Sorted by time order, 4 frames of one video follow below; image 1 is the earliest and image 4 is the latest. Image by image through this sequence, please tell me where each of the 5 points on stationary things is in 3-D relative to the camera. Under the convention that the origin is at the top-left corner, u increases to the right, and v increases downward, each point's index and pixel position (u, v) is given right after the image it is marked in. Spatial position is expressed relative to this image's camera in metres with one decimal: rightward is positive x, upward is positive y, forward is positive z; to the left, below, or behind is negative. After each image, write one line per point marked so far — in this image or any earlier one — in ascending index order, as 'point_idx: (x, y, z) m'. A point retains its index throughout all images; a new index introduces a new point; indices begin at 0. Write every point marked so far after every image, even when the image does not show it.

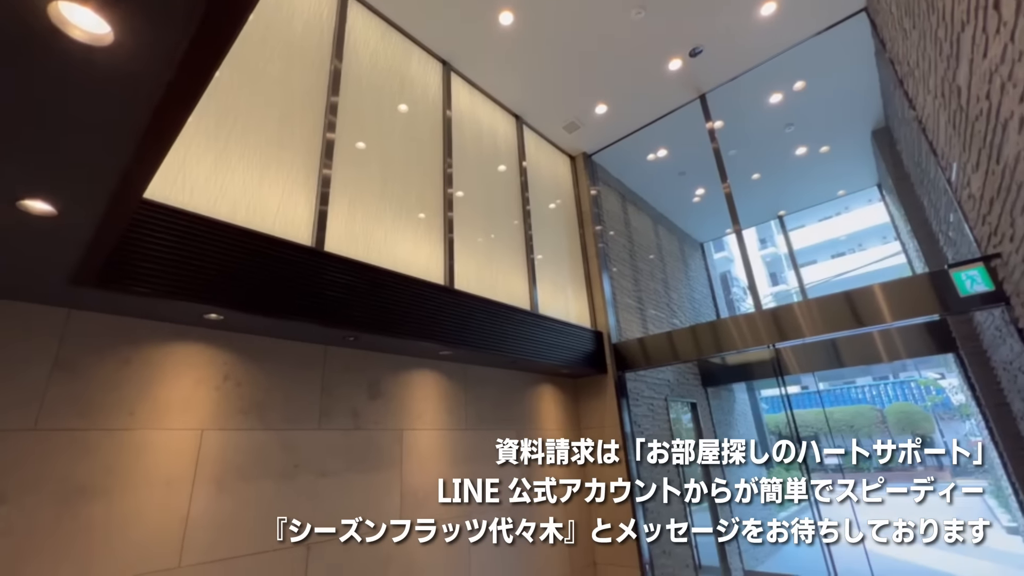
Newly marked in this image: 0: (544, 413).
0: (+0.3, -1.3, +4.6) m
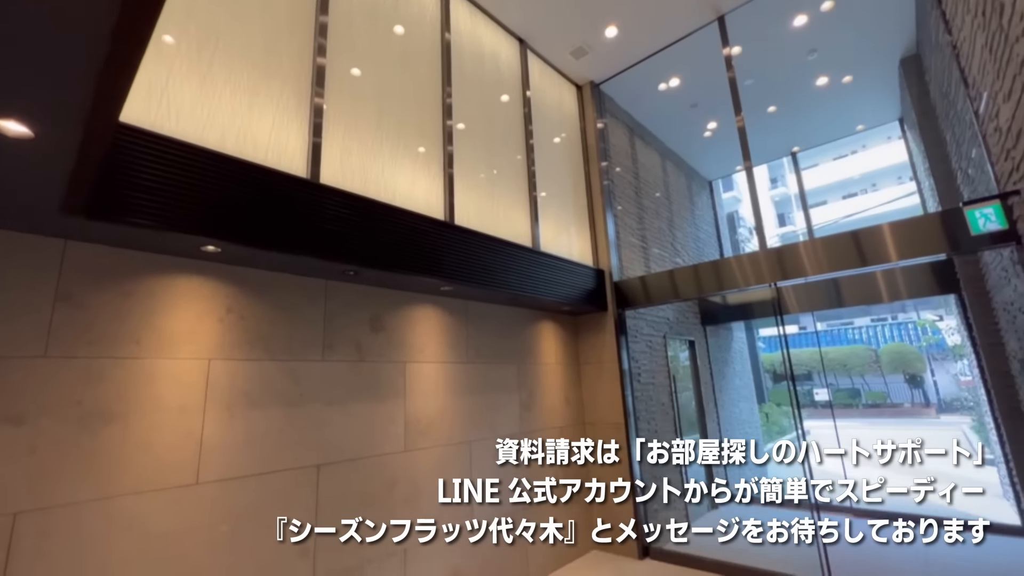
0: (+0.3, -0.6, +4.7) m
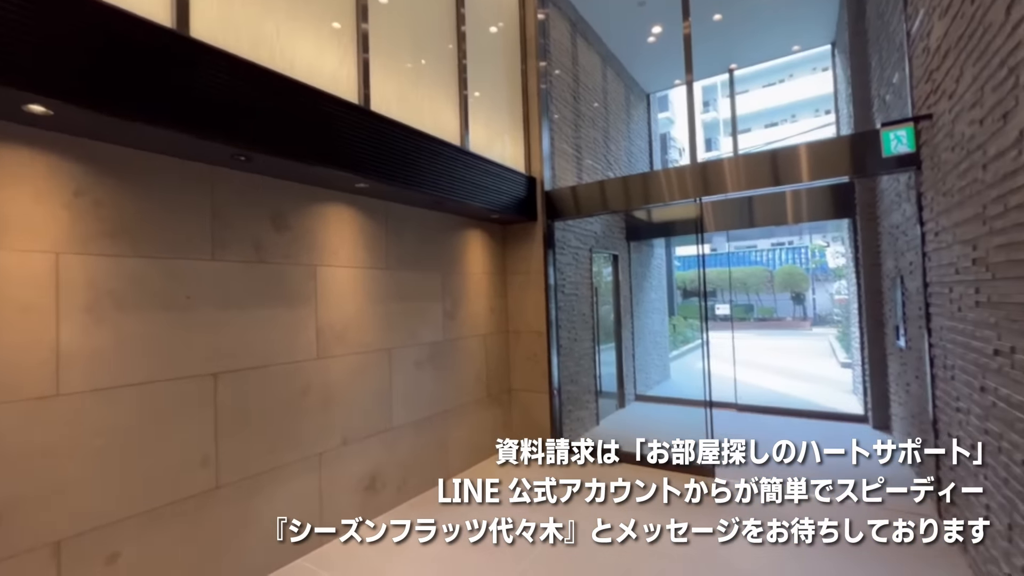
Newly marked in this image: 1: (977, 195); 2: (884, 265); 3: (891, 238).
0: (-0.4, +0.3, +4.6) m
1: (+2.2, +0.4, +2.1) m
2: (+4.0, +0.2, +4.8) m
3: (+3.7, +0.5, +4.4) m
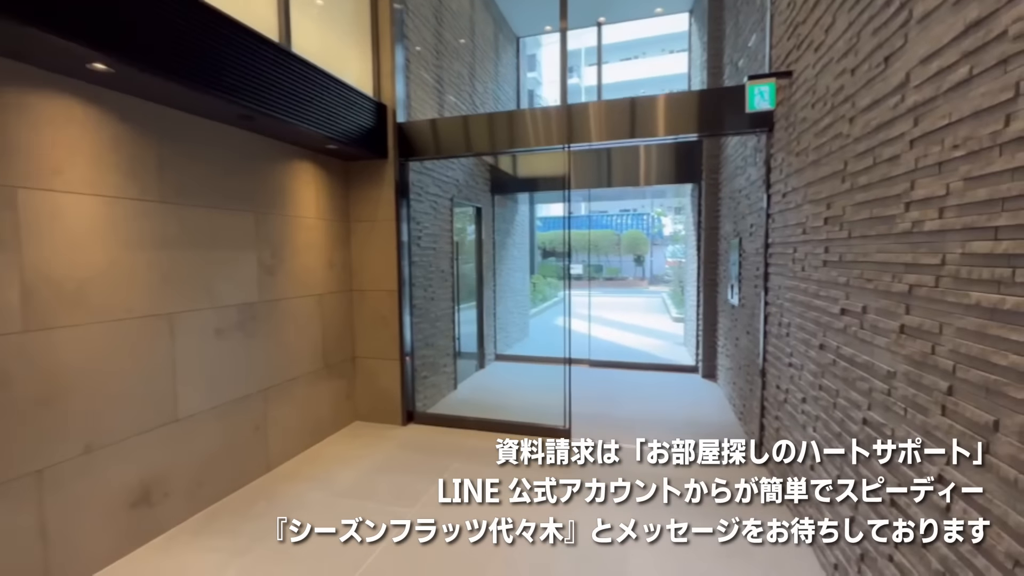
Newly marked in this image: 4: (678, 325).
0: (-1.7, +0.7, +3.6) m
1: (+1.5, +0.6, +2.1) m
2: (+2.4, +0.7, +5.2) m
3: (+2.3, +0.9, +4.6) m
4: (+2.7, -0.6, +7.2) m
